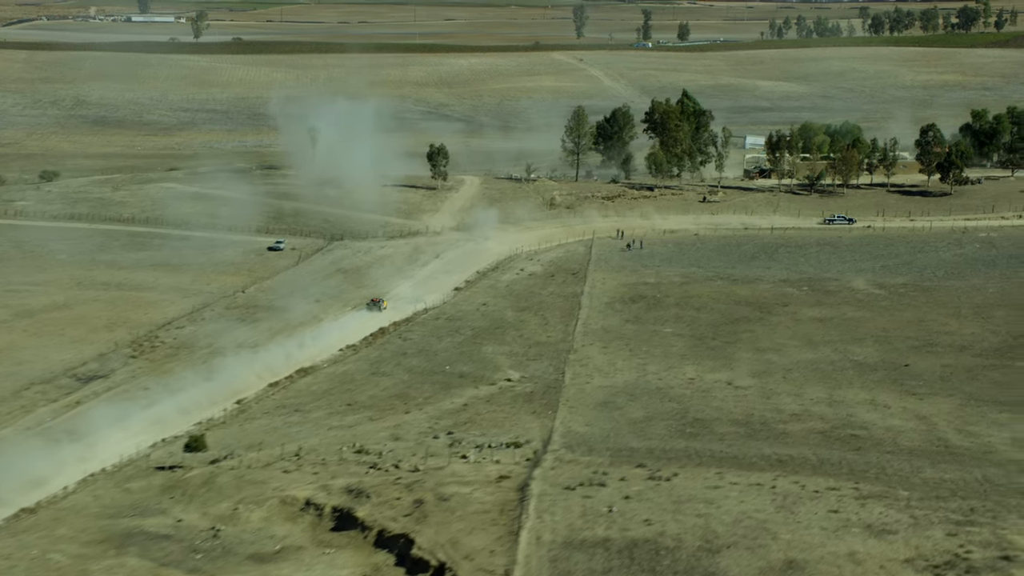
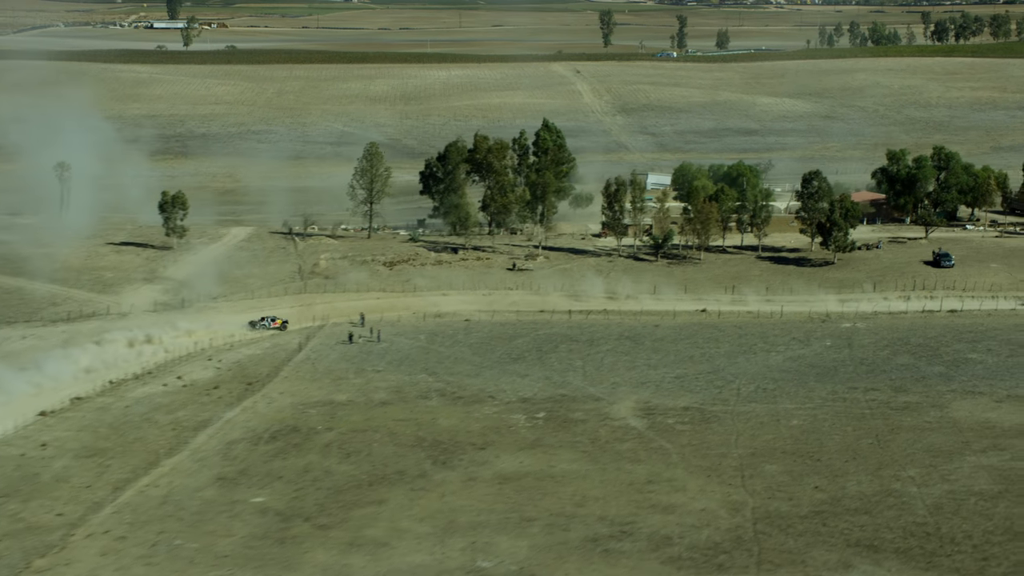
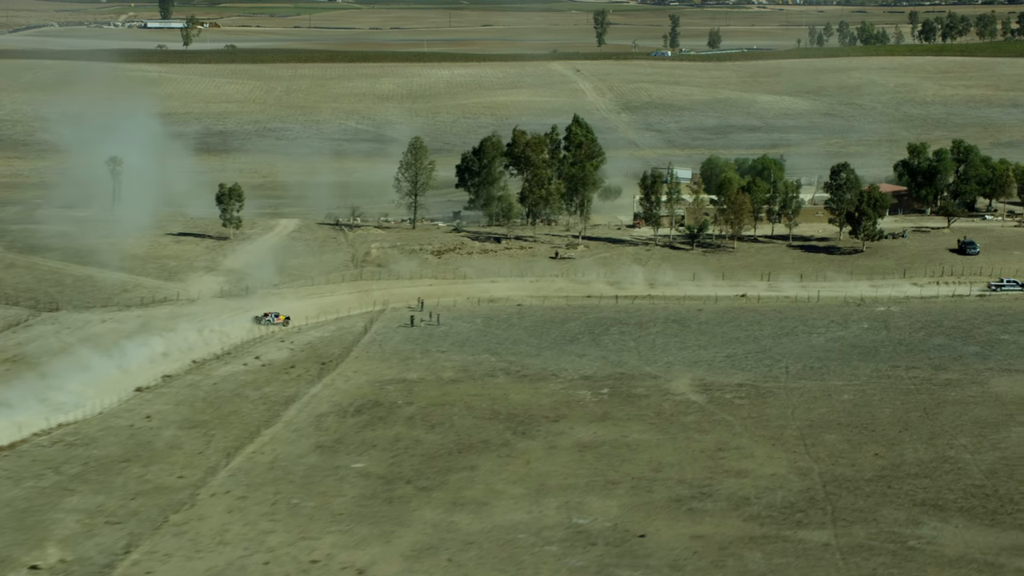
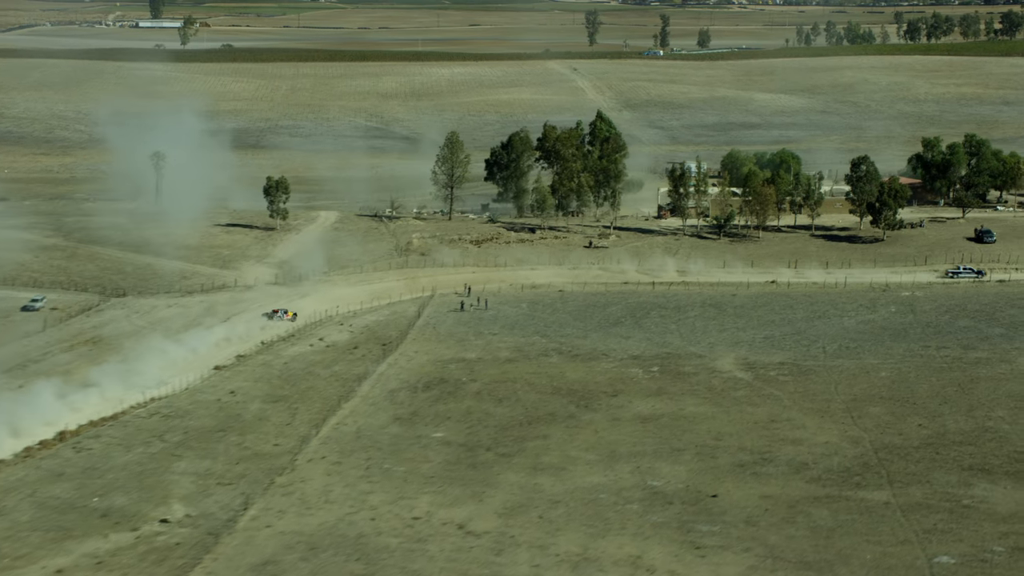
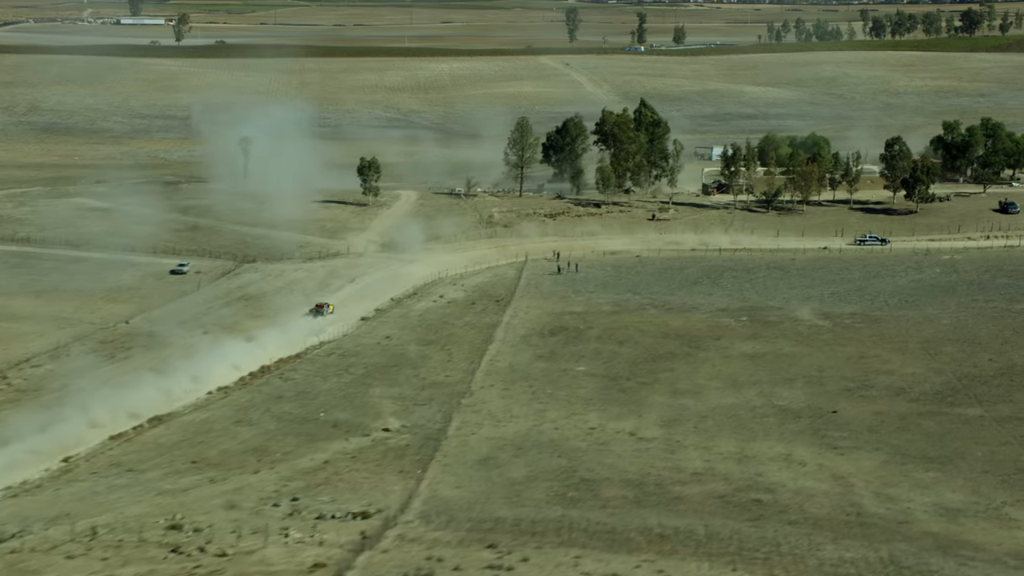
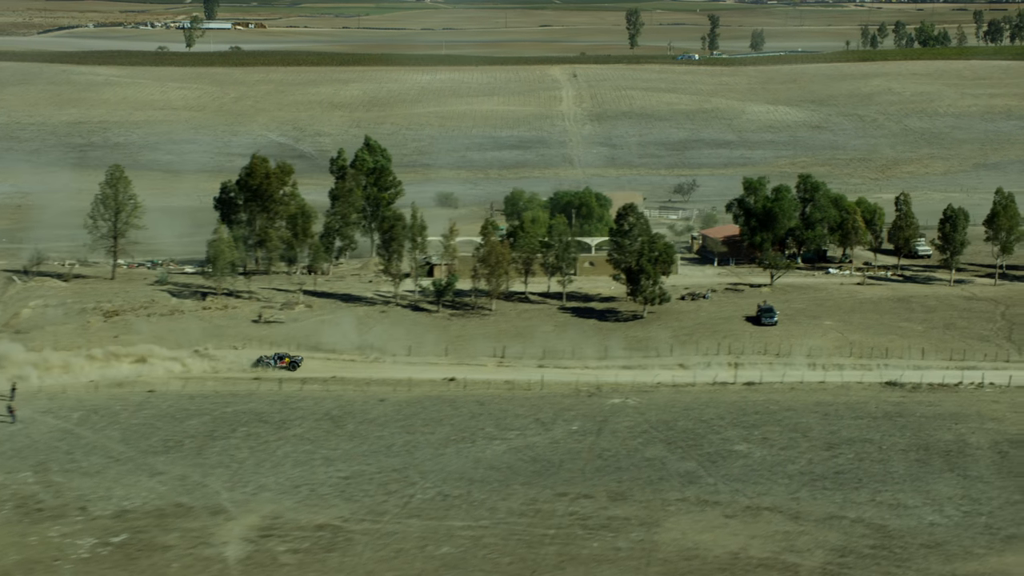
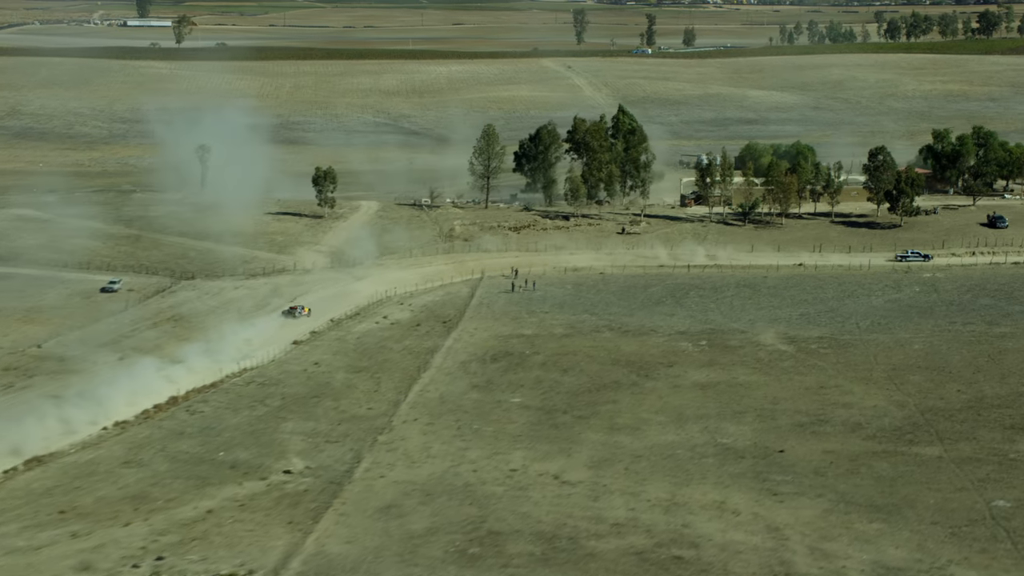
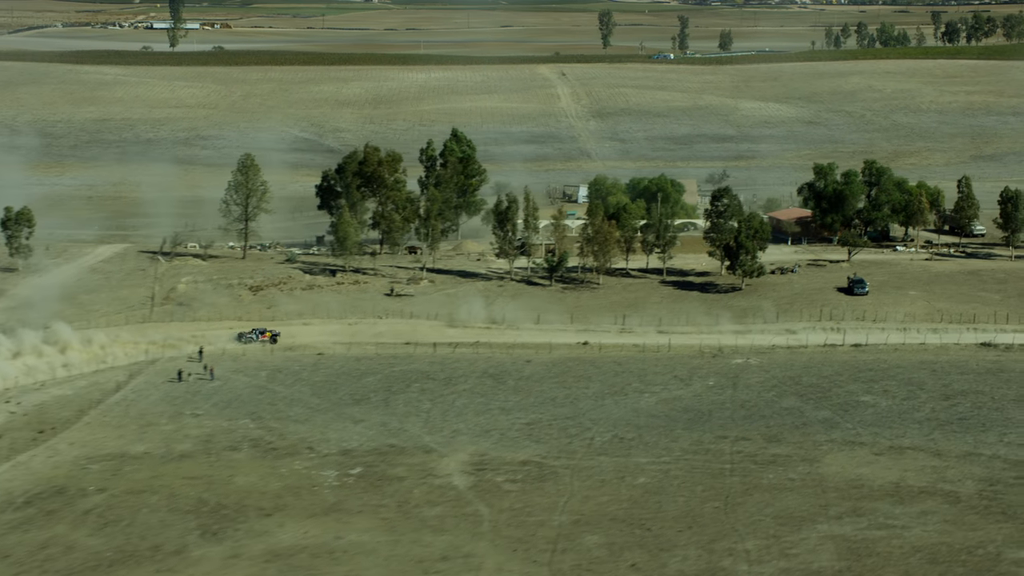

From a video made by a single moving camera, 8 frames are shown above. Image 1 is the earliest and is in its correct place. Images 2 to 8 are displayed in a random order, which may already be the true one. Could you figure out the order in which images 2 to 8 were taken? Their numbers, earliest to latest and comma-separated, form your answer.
5, 7, 4, 3, 2, 8, 6
